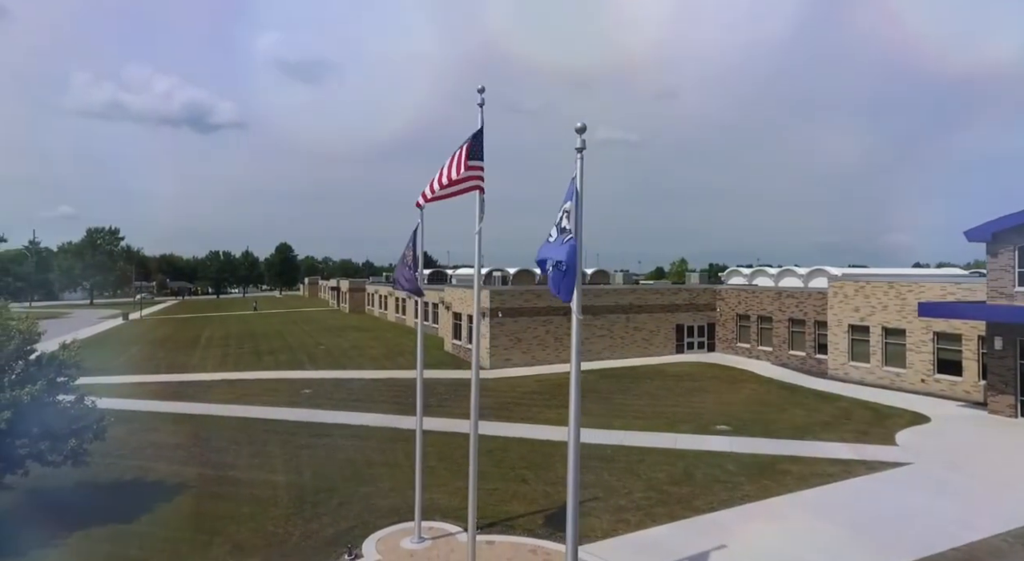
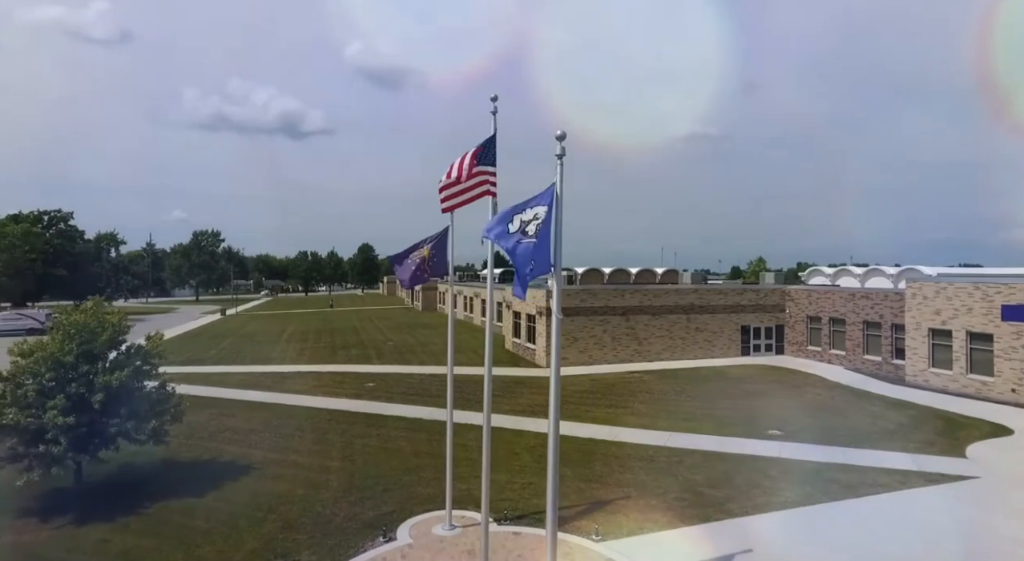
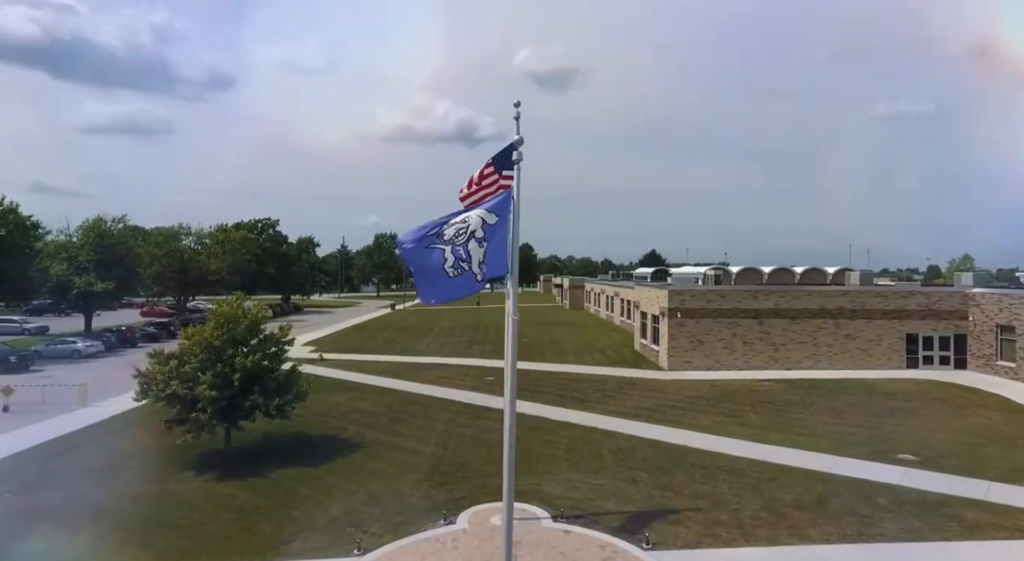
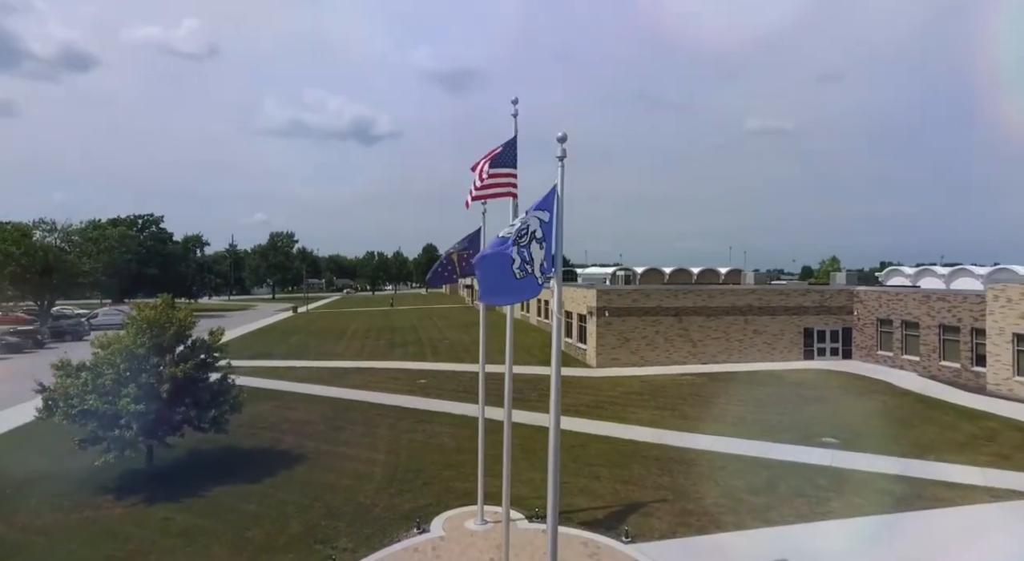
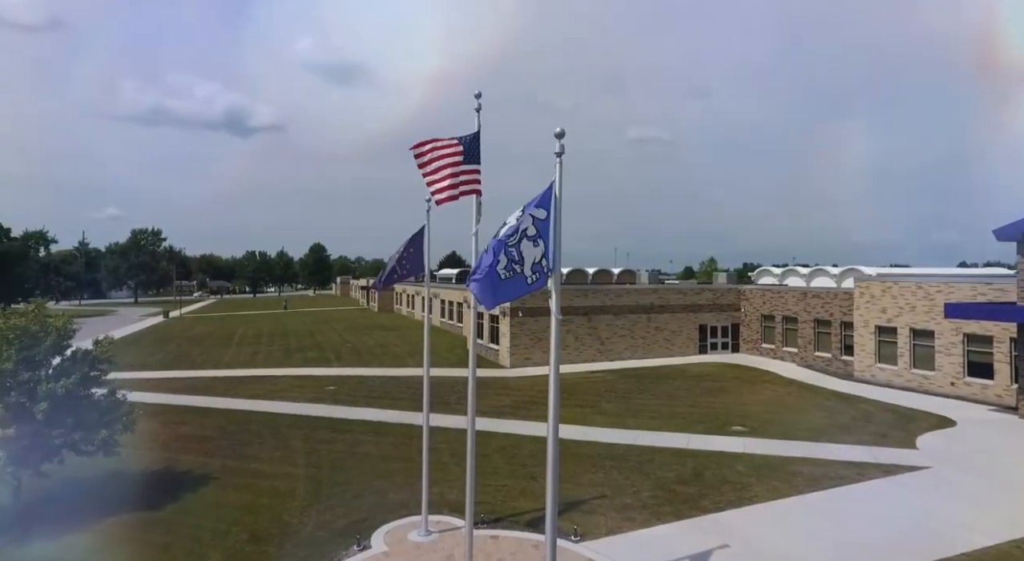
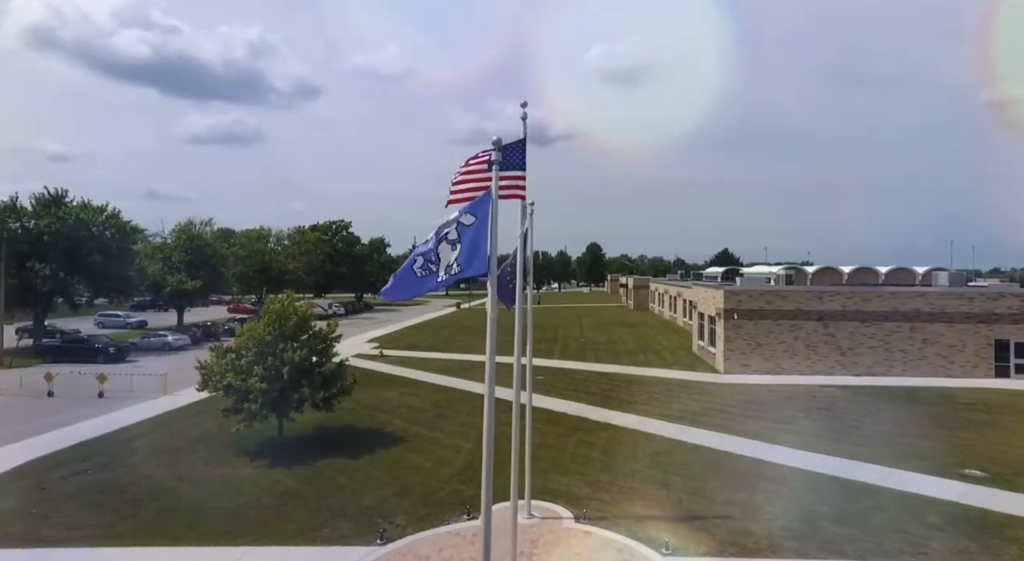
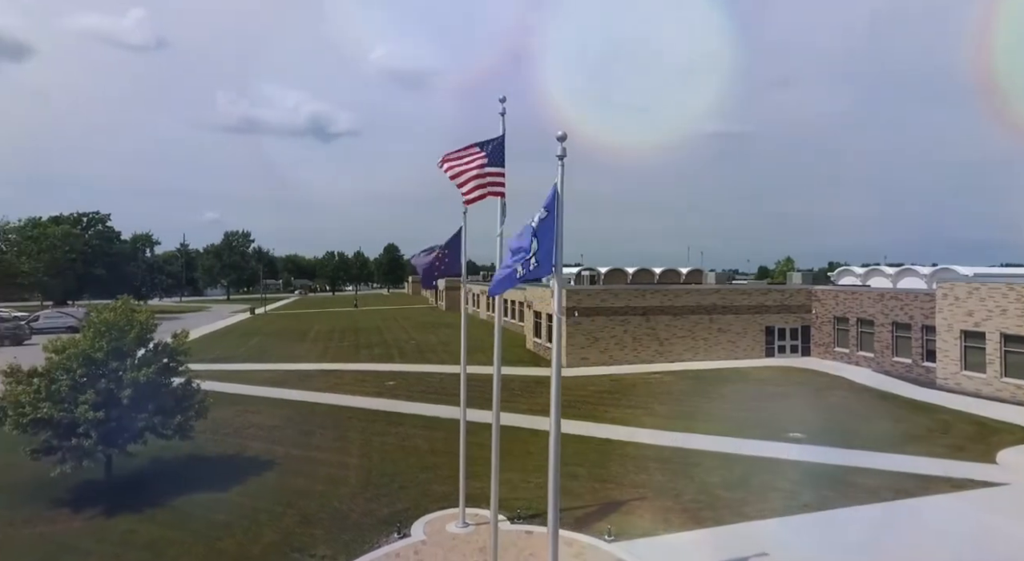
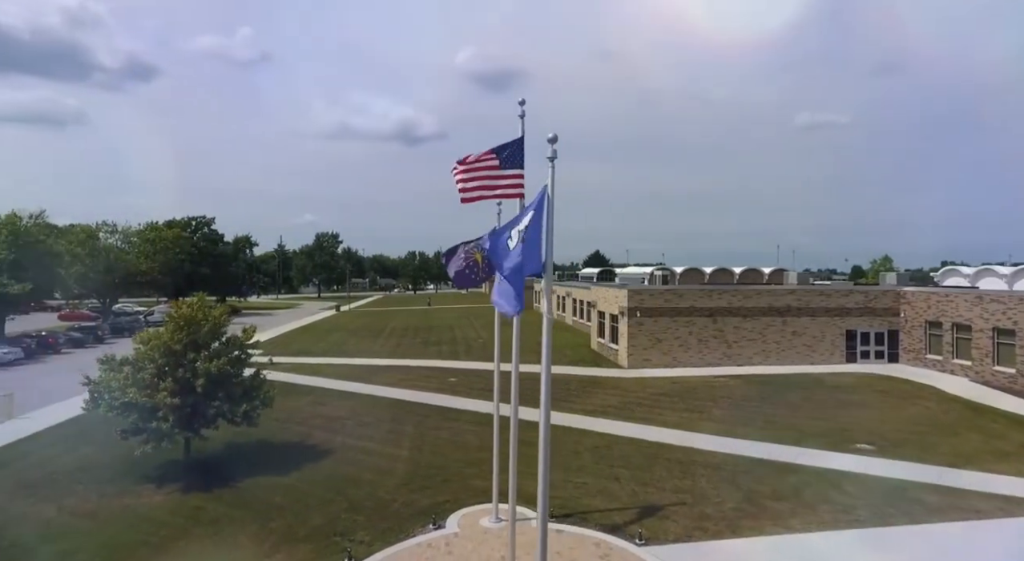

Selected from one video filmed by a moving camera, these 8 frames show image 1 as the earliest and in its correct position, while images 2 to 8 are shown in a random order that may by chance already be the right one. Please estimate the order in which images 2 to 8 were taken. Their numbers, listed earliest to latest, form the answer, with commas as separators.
5, 2, 7, 4, 8, 3, 6
